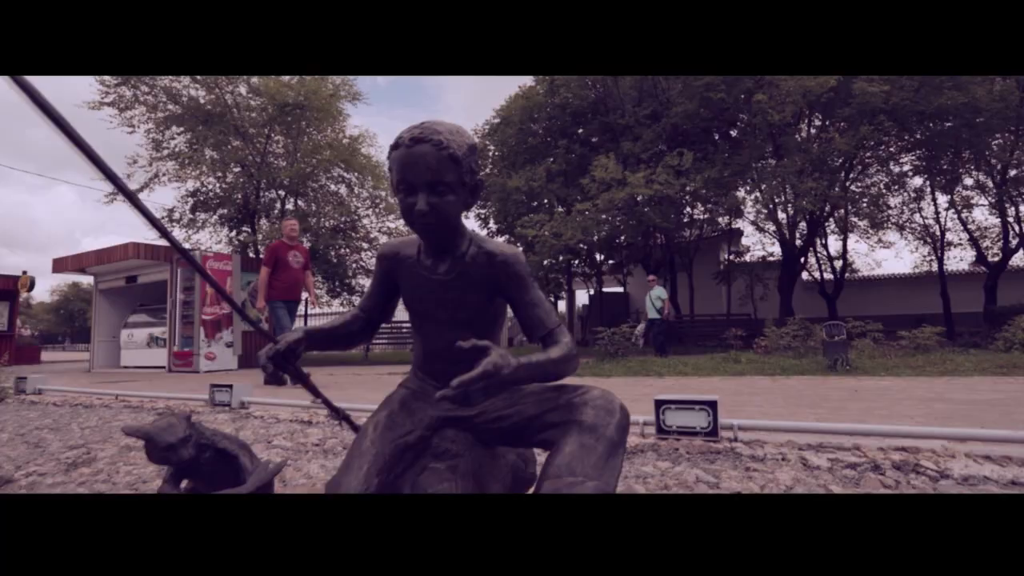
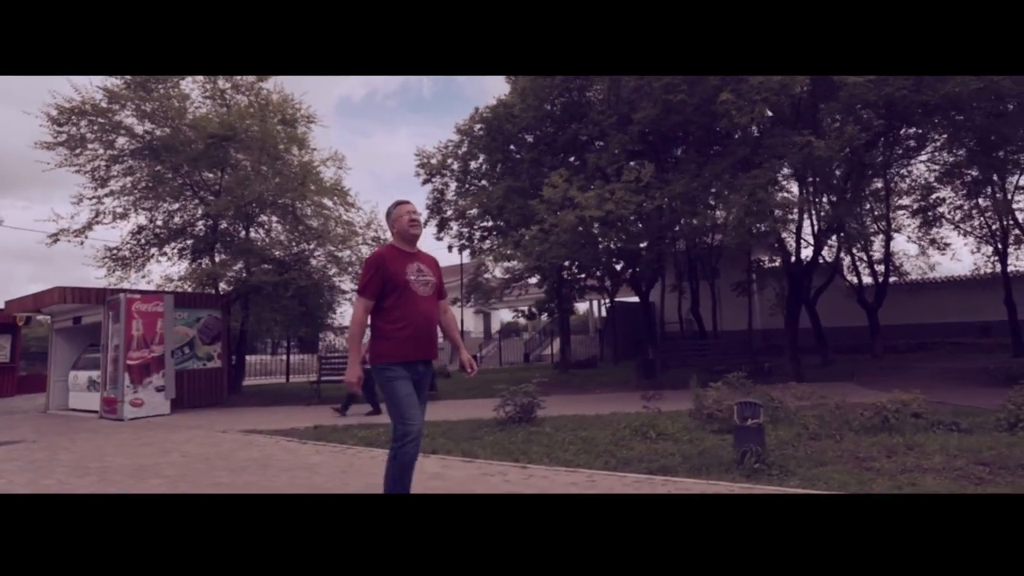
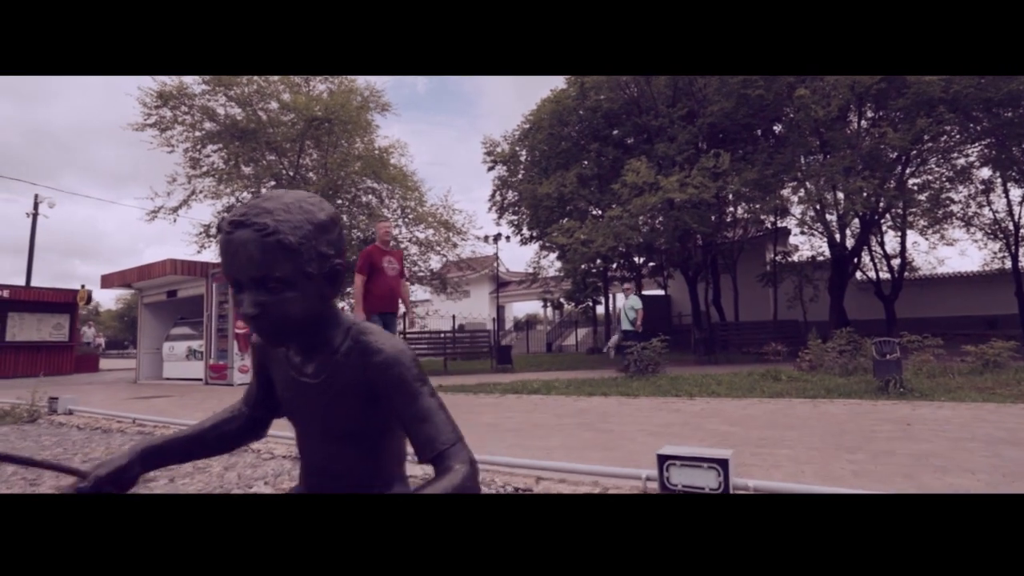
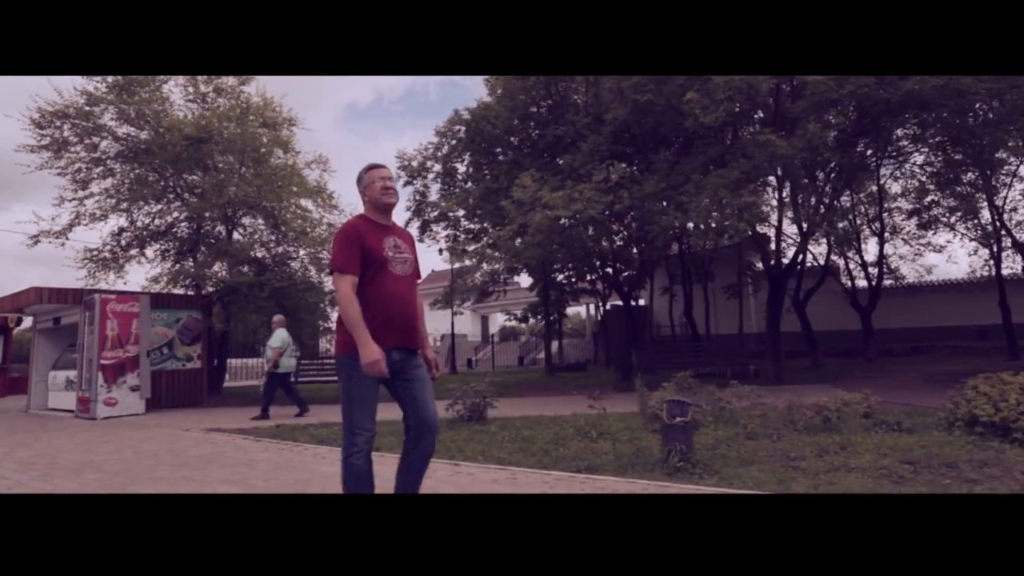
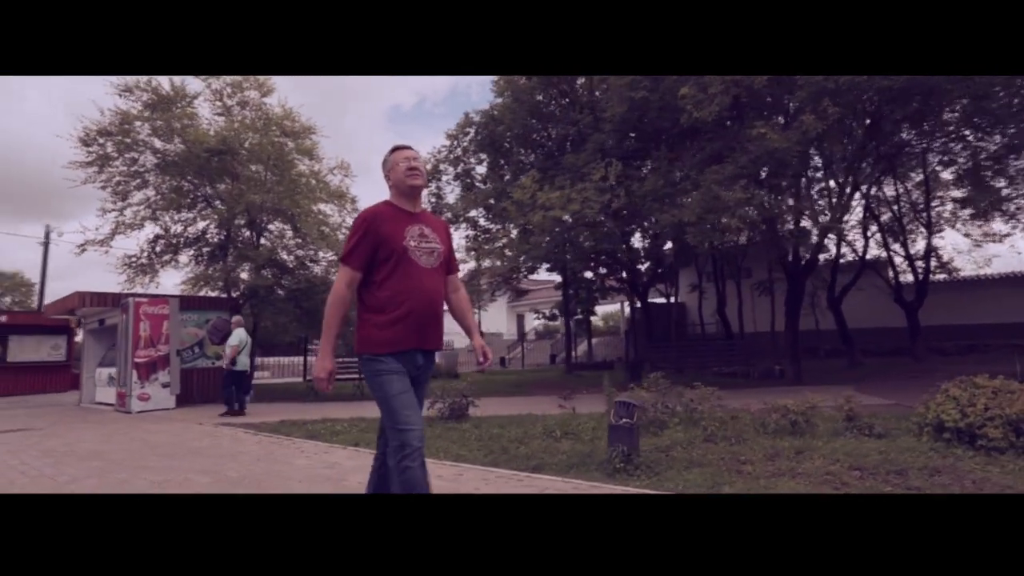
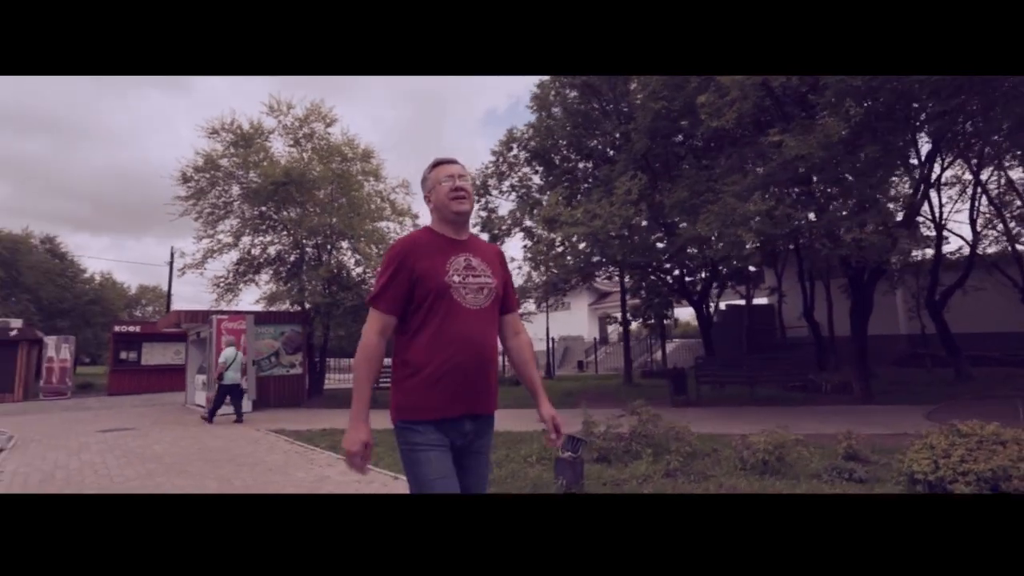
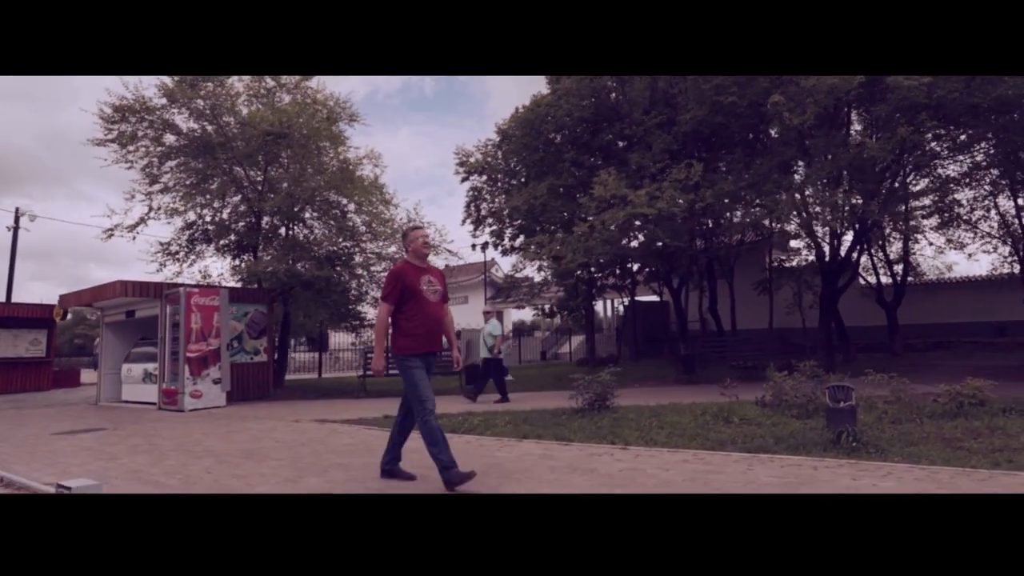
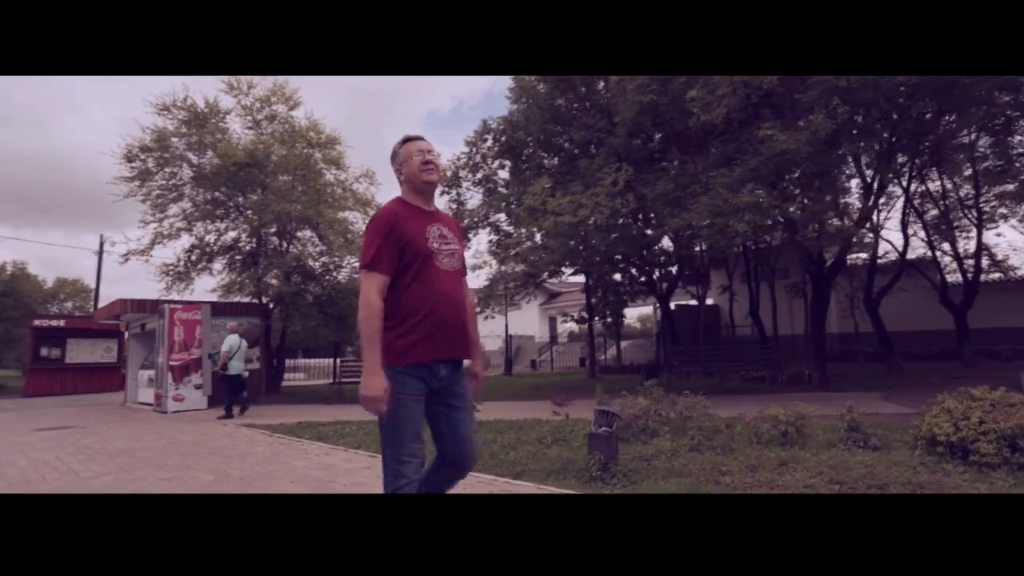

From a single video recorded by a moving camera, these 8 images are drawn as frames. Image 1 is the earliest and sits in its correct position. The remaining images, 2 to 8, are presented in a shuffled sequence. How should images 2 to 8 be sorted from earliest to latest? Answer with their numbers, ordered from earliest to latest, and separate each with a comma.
3, 7, 2, 4, 5, 8, 6
